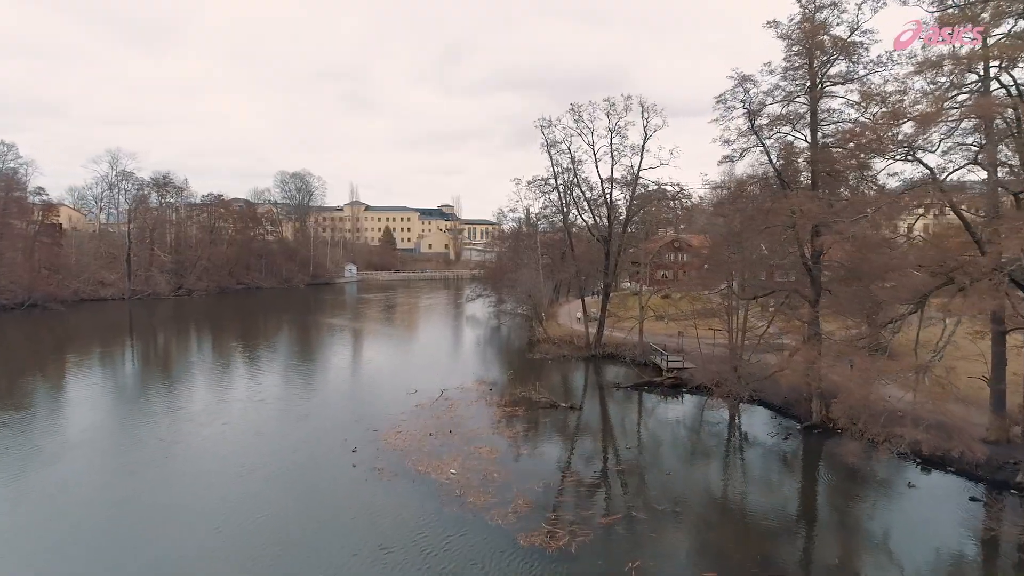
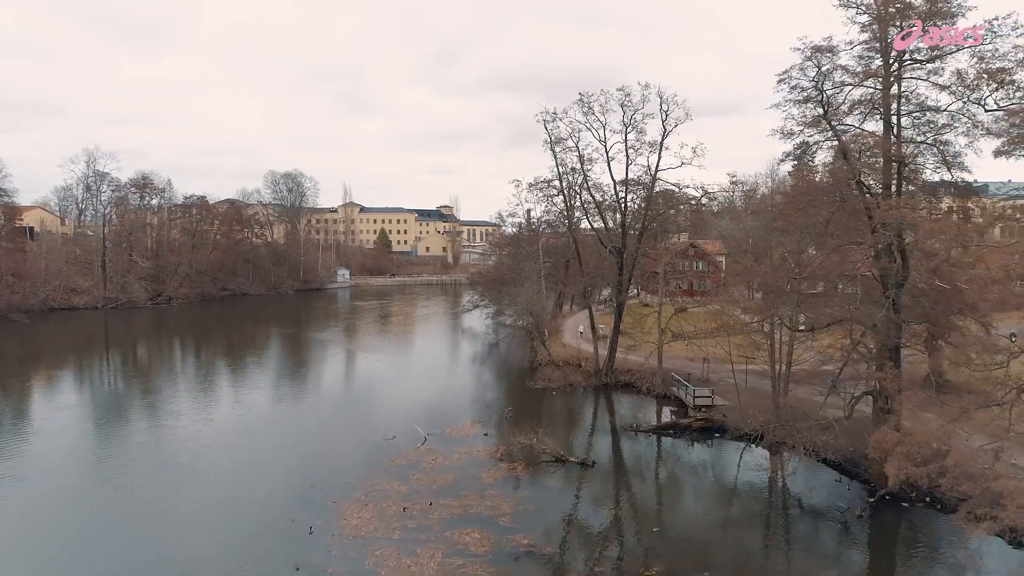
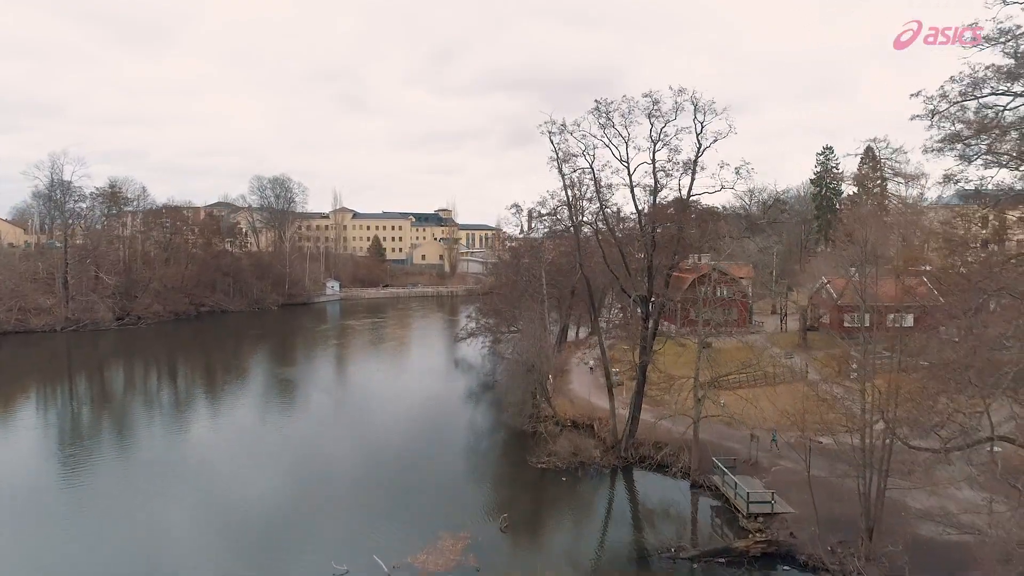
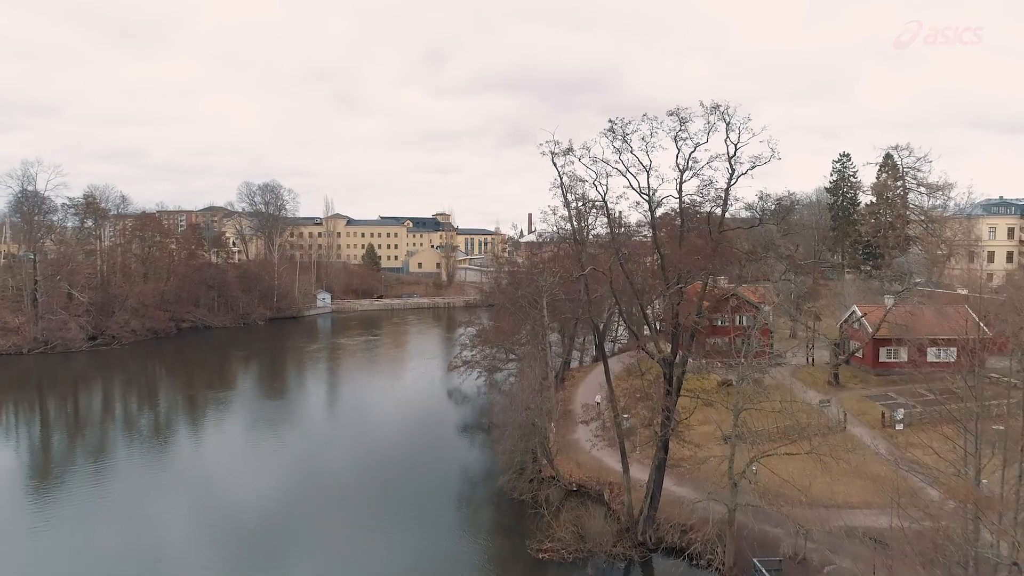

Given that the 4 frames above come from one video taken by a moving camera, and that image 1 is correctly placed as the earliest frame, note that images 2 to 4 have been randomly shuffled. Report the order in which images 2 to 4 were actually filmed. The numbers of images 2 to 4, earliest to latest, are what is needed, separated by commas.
2, 3, 4
